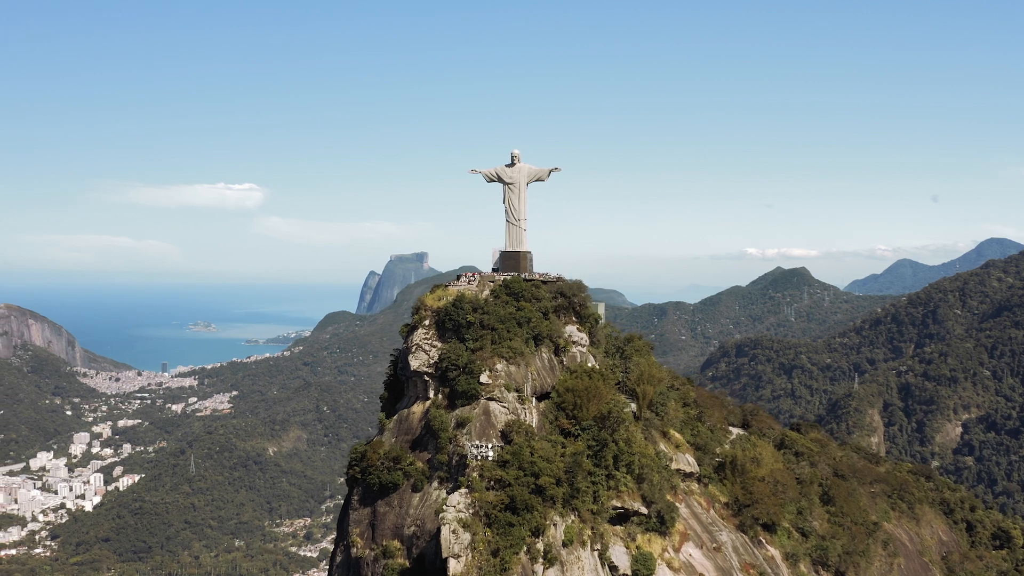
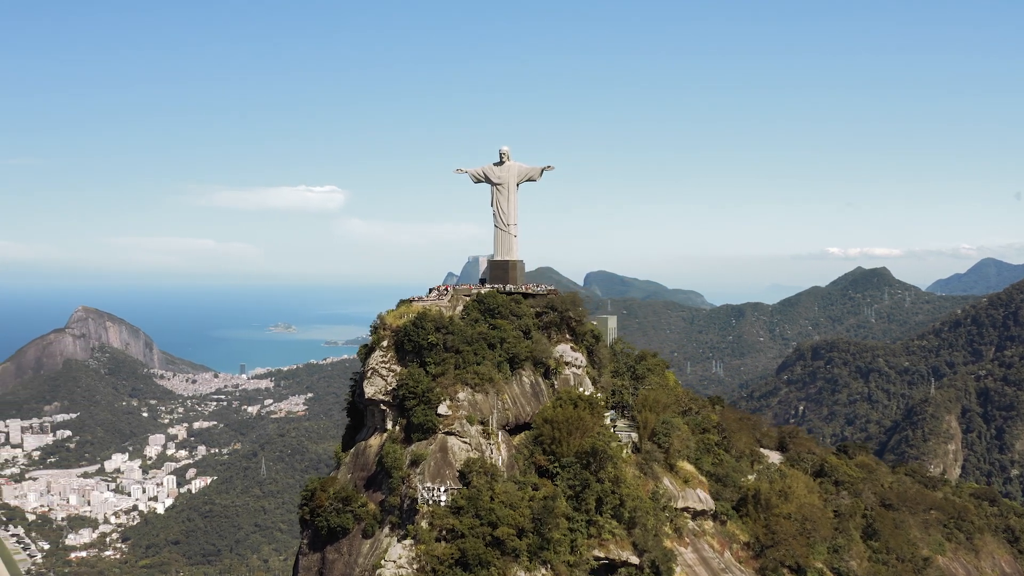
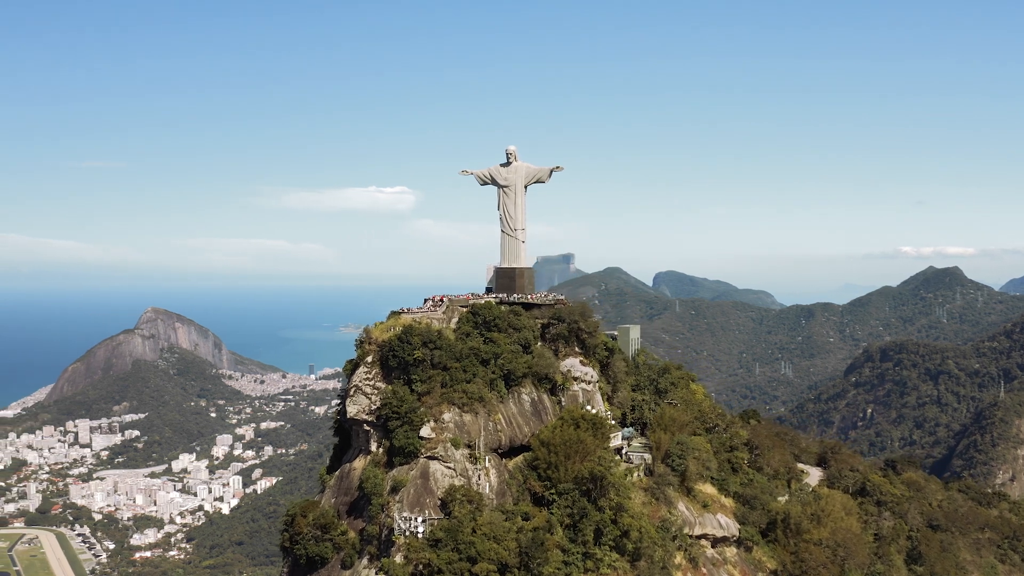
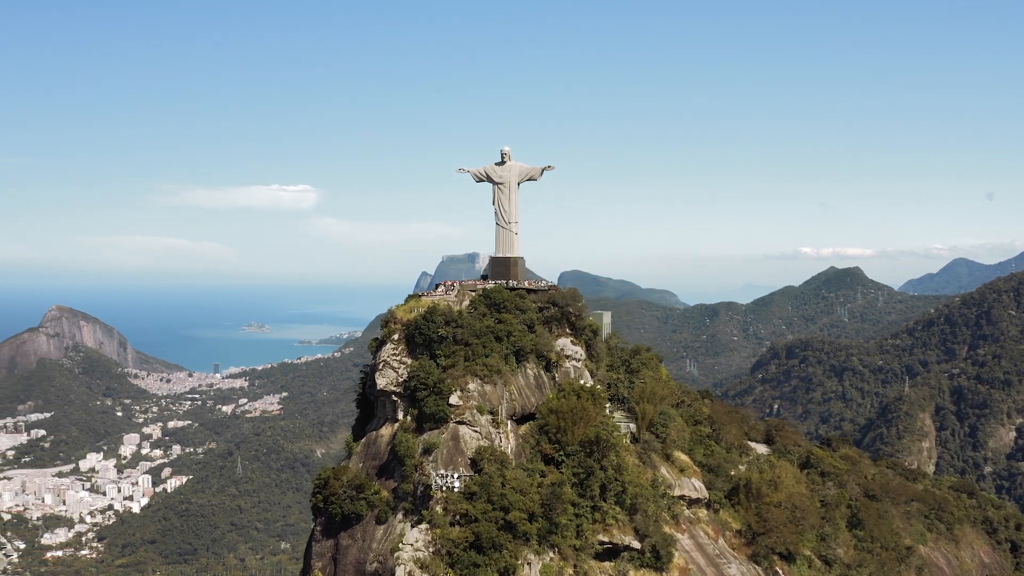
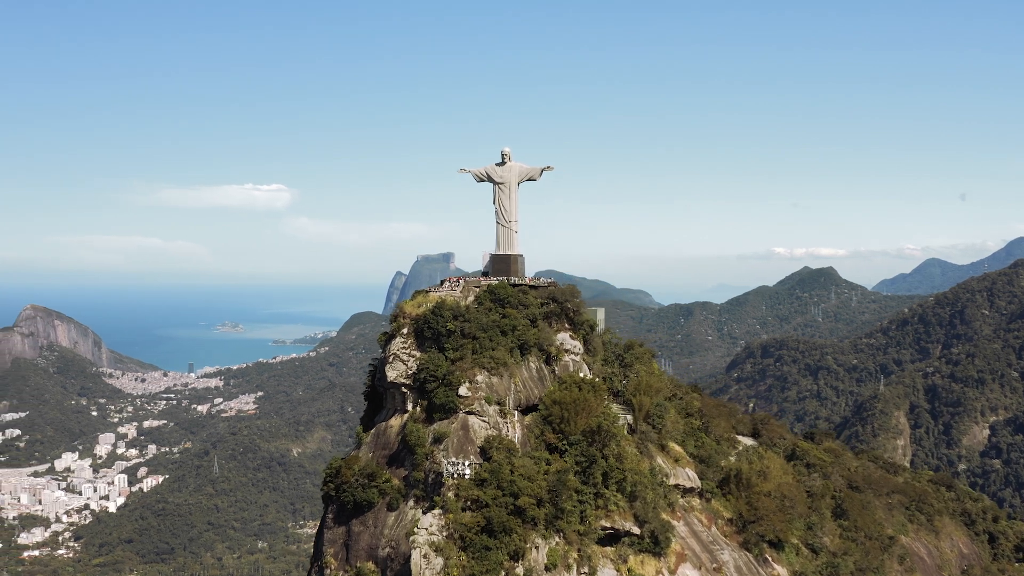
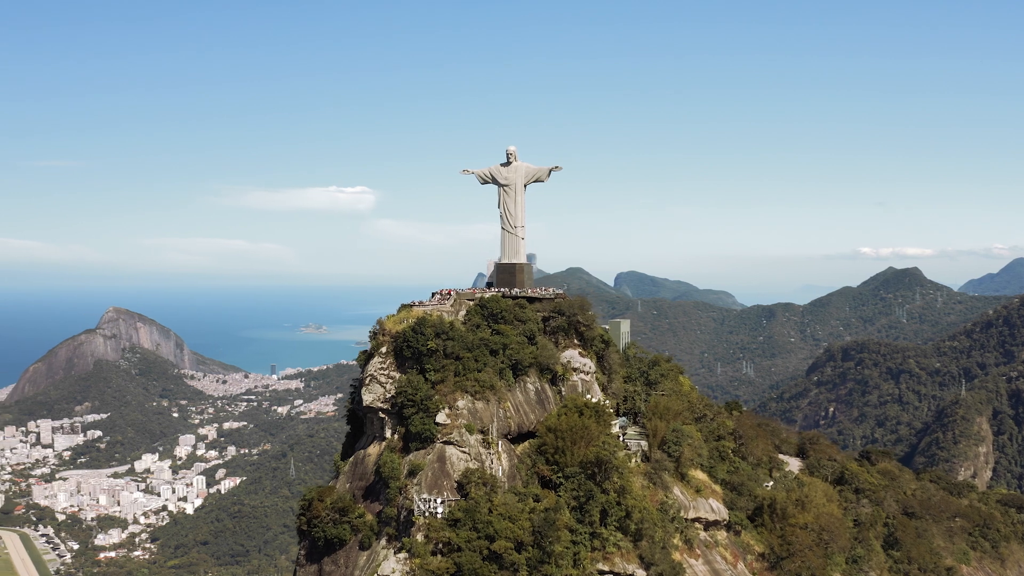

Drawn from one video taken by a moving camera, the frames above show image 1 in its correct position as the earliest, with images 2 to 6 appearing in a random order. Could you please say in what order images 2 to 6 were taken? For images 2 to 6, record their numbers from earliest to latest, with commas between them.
5, 4, 2, 6, 3
